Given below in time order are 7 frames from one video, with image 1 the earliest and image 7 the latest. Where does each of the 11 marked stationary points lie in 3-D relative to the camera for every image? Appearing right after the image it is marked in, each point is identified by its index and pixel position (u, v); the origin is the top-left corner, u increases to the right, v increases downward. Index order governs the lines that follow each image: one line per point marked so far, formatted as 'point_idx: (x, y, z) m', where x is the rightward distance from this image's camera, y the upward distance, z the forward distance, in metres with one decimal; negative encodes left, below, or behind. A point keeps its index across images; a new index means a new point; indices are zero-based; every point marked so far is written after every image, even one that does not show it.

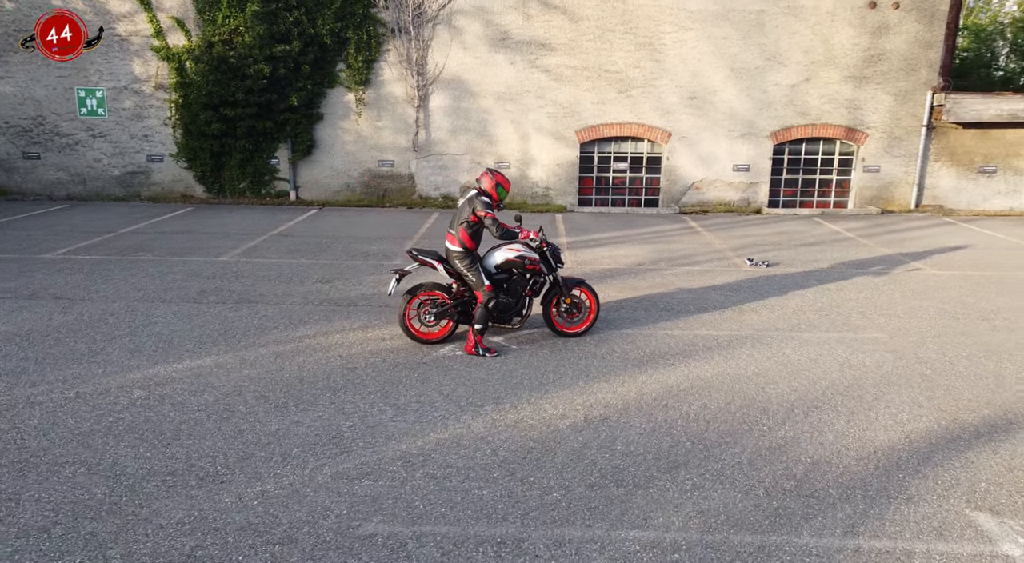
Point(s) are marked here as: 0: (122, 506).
0: (-1.7, -1.0, +2.8) m
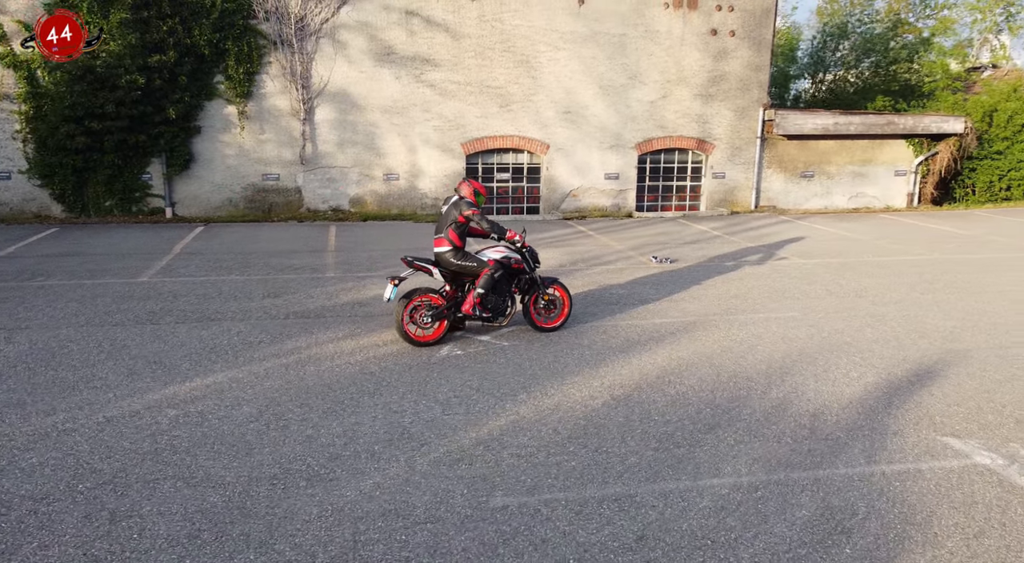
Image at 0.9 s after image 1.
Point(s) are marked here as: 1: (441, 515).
0: (-1.1, -1.0, +2.7) m
1: (-0.3, -1.1, +2.8) m
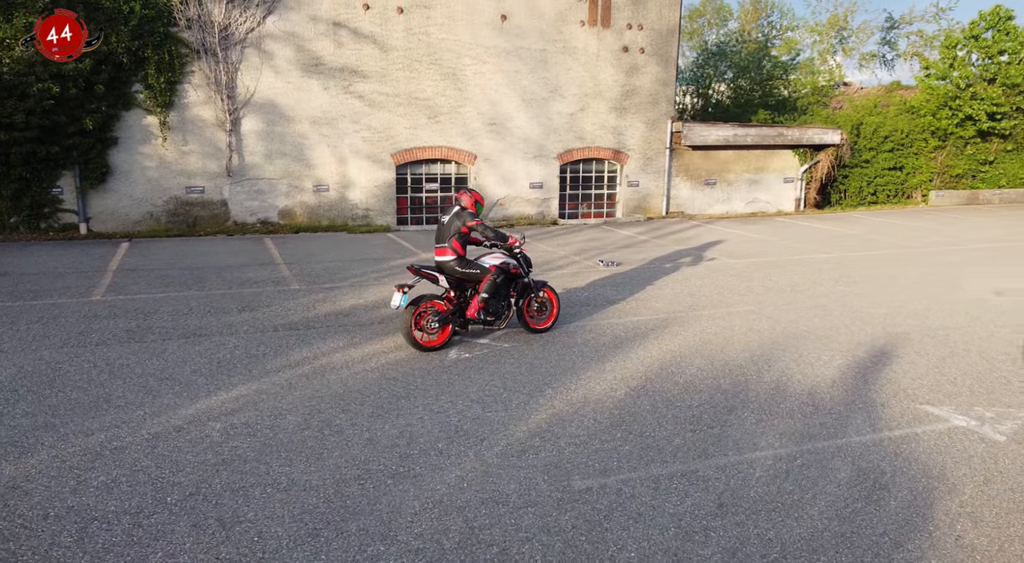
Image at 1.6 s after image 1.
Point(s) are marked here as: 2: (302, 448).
0: (-0.7, -1.0, +2.7) m
1: (+0.1, -1.0, +2.9) m
2: (-1.1, -0.9, +3.3) m
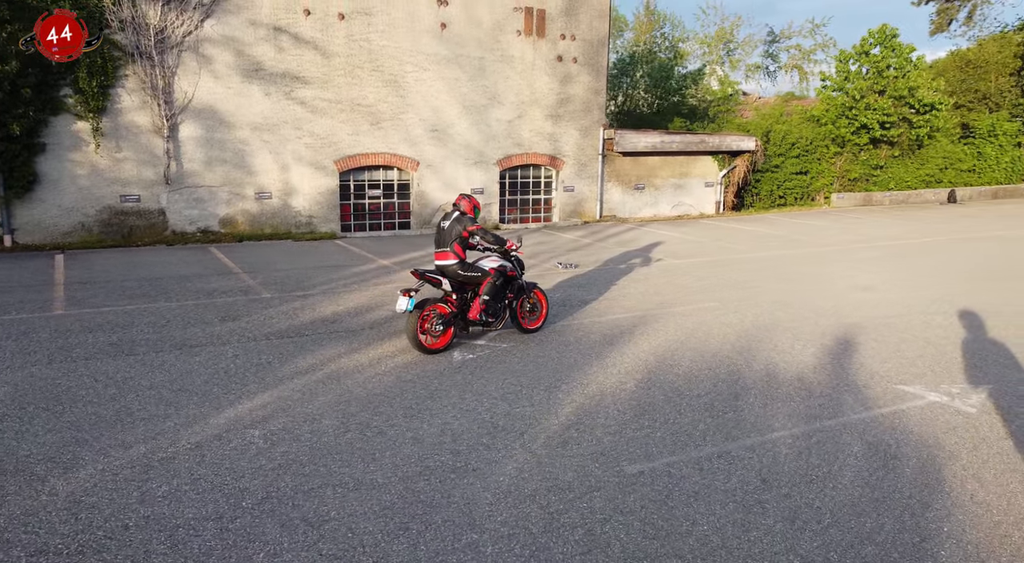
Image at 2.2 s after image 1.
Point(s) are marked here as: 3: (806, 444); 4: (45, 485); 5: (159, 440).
0: (-0.4, -1.0, +2.8) m
1: (+0.4, -1.0, +3.0) m
2: (-0.9, -0.9, +3.3) m
3: (+1.8, -1.0, +3.8) m
4: (-2.0, -0.9, +2.7) m
5: (-1.9, -0.8, +3.2) m
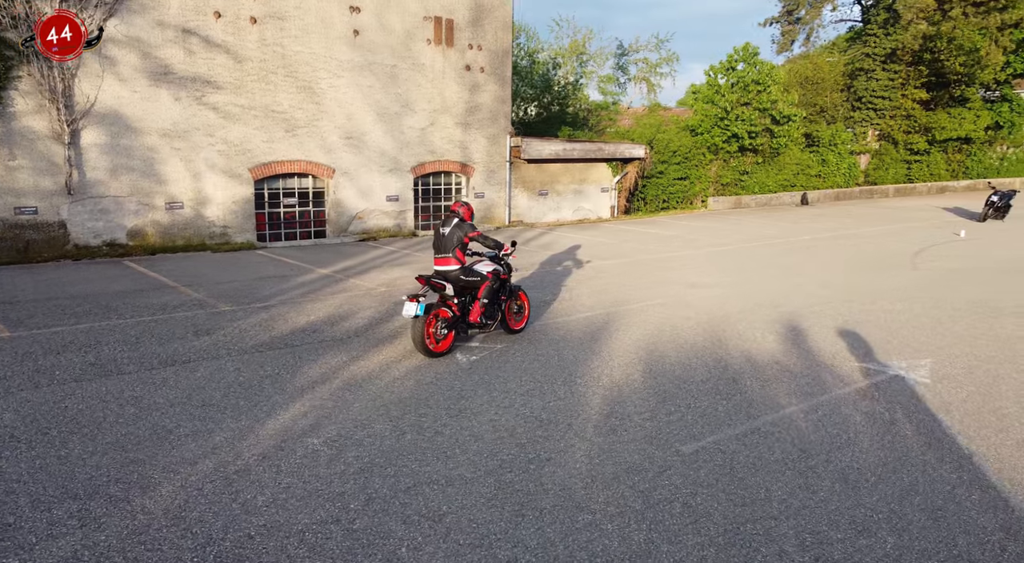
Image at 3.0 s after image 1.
0: (+0.1, -1.0, +2.9) m
1: (+0.8, -1.0, +3.2) m
2: (-0.5, -0.9, +3.3) m
3: (+2.1, -0.9, +4.2) m
4: (-1.6, -0.9, +2.5) m
5: (-1.5, -0.9, +3.1) m
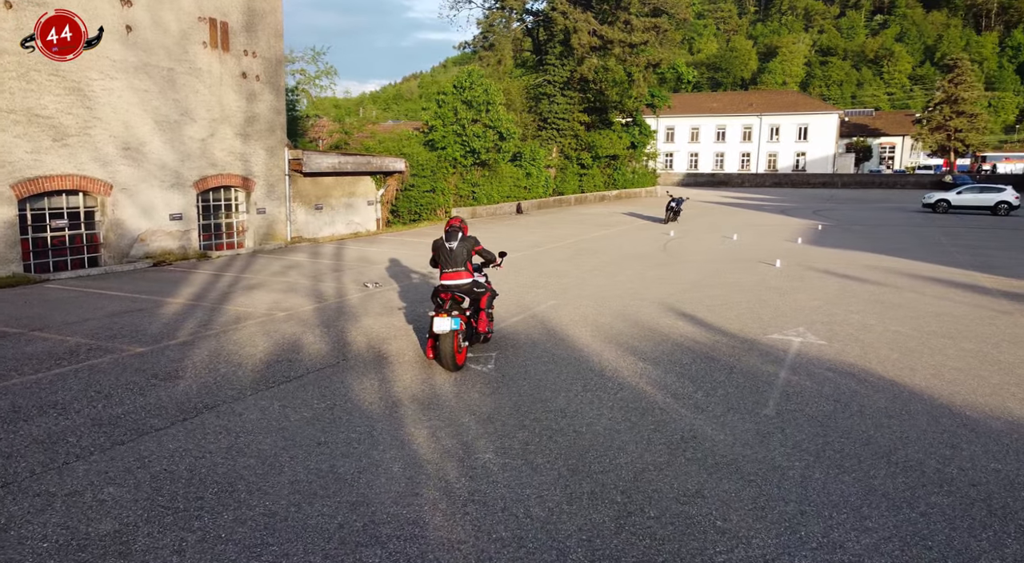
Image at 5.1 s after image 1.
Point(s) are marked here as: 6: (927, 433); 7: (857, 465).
0: (+1.1, -1.0, +3.3) m
1: (+1.7, -0.9, +3.9) m
2: (+0.4, -1.0, +3.5) m
3: (+2.5, -0.8, +5.2) m
4: (-0.3, -1.0, +2.4) m
5: (-0.4, -1.0, +3.0) m
6: (+2.6, -0.9, +3.9) m
7: (+1.8, -1.0, +3.3) m
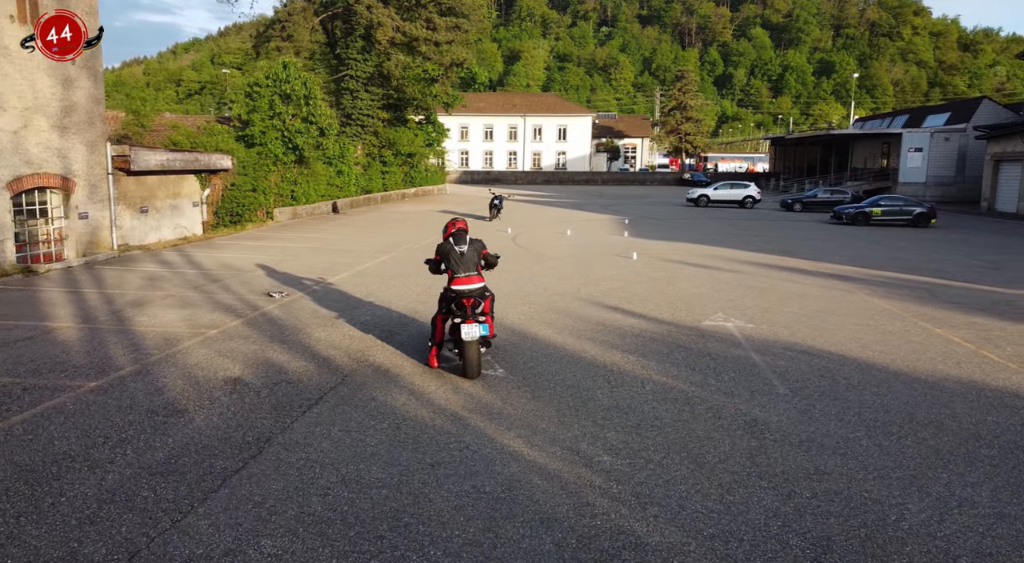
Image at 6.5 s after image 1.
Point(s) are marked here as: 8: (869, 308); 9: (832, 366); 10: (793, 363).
0: (+1.8, -1.0, +3.7) m
1: (+2.2, -0.9, +4.4) m
2: (+1.0, -1.0, +3.8) m
3: (+2.7, -0.8, +5.9) m
4: (+0.6, -1.1, +2.5) m
5: (+0.3, -1.0, +3.1) m
6: (+3.1, -0.9, +4.6) m
7: (+2.5, -0.9, +3.9) m
8: (+6.6, -0.5, +11.2) m
9: (+3.2, -0.7, +6.1) m
10: (+2.9, -0.7, +6.2) m
